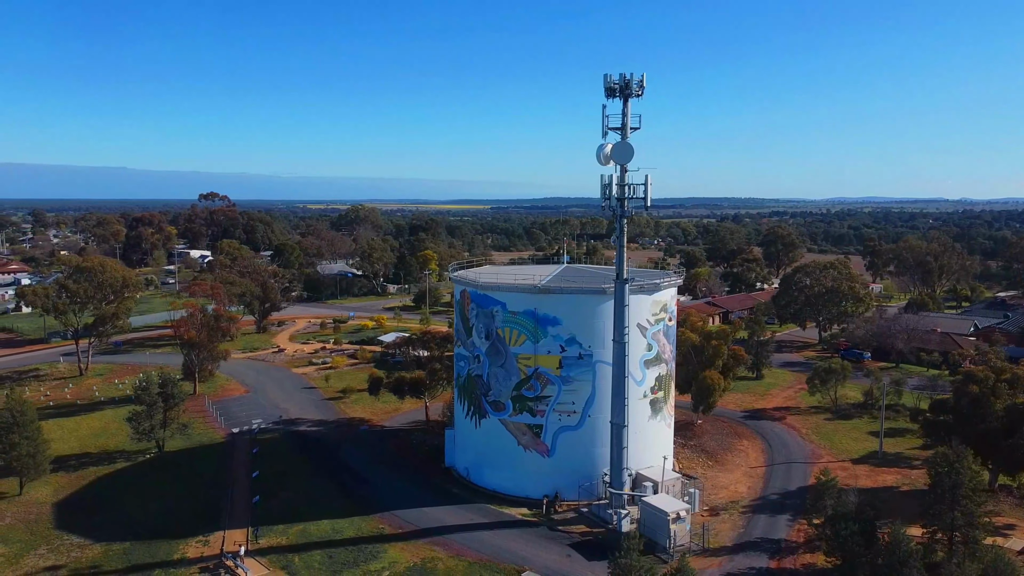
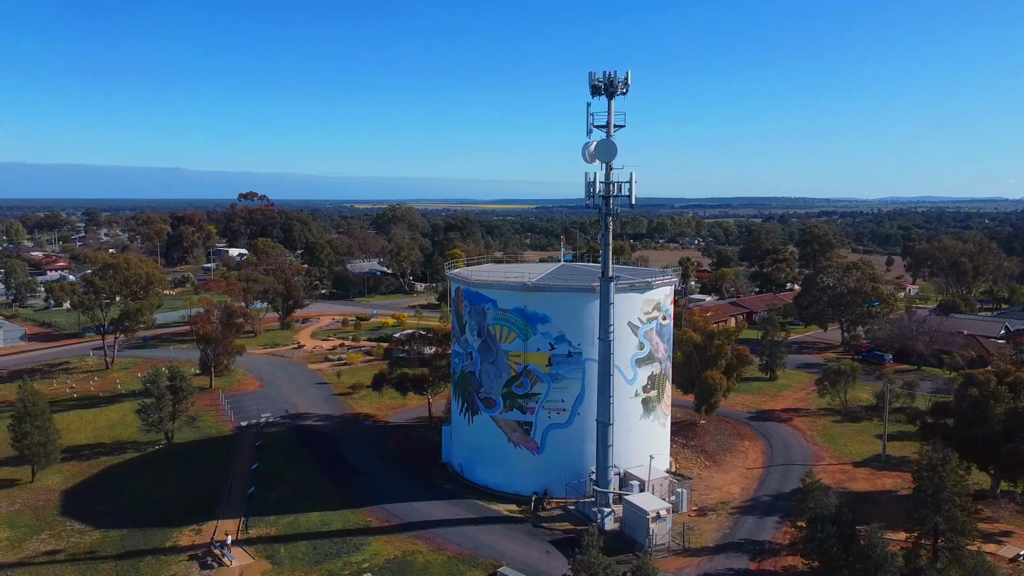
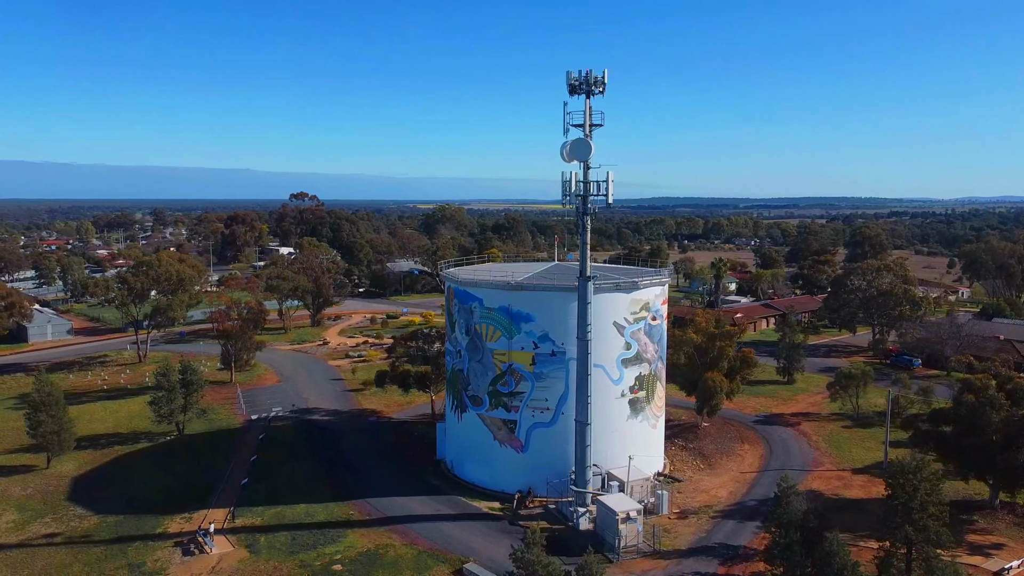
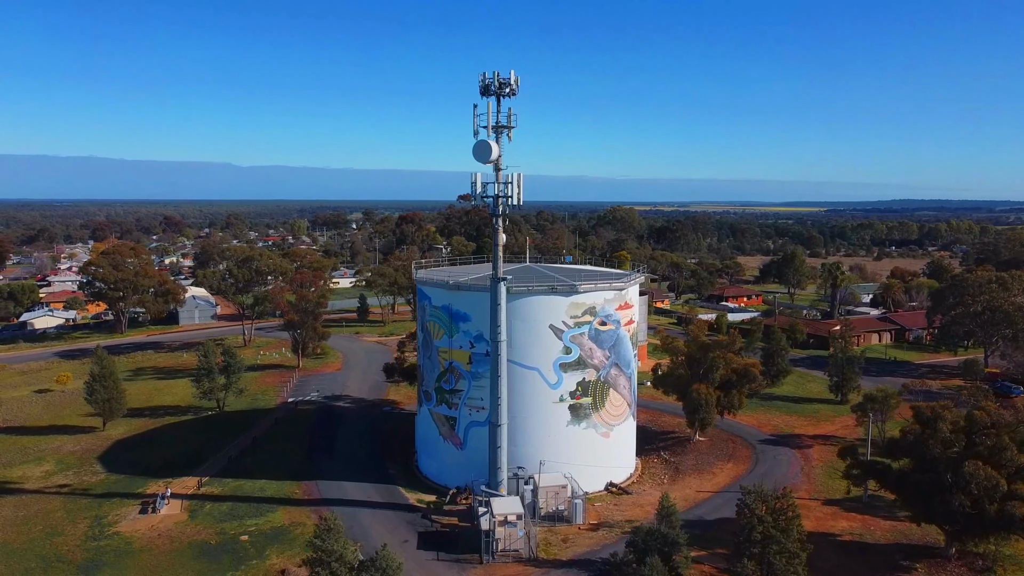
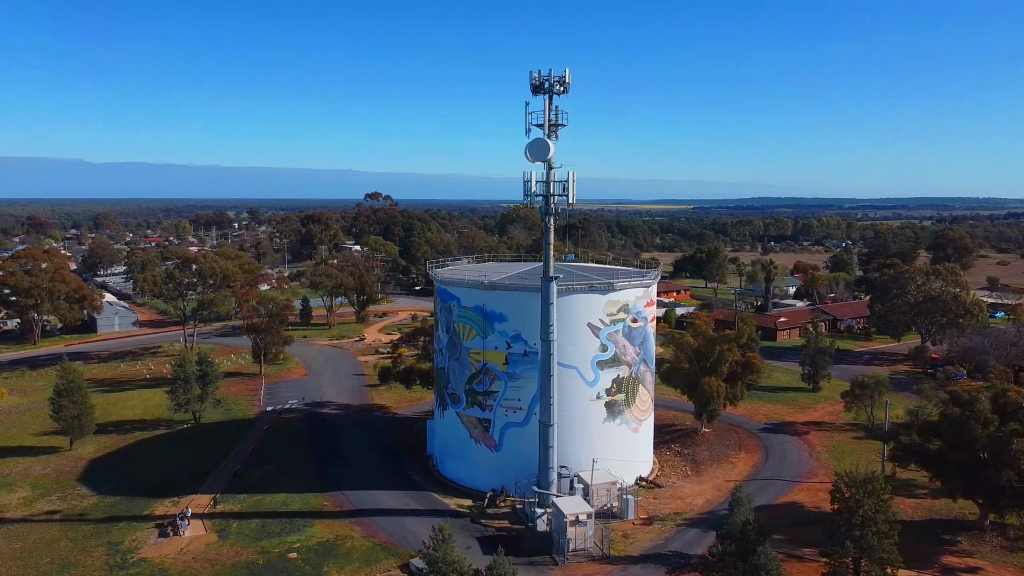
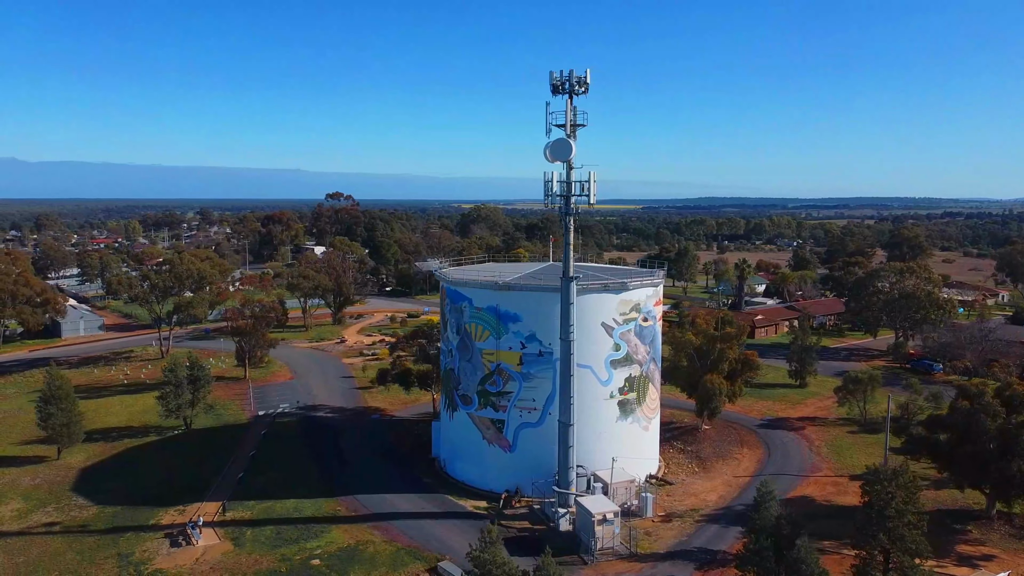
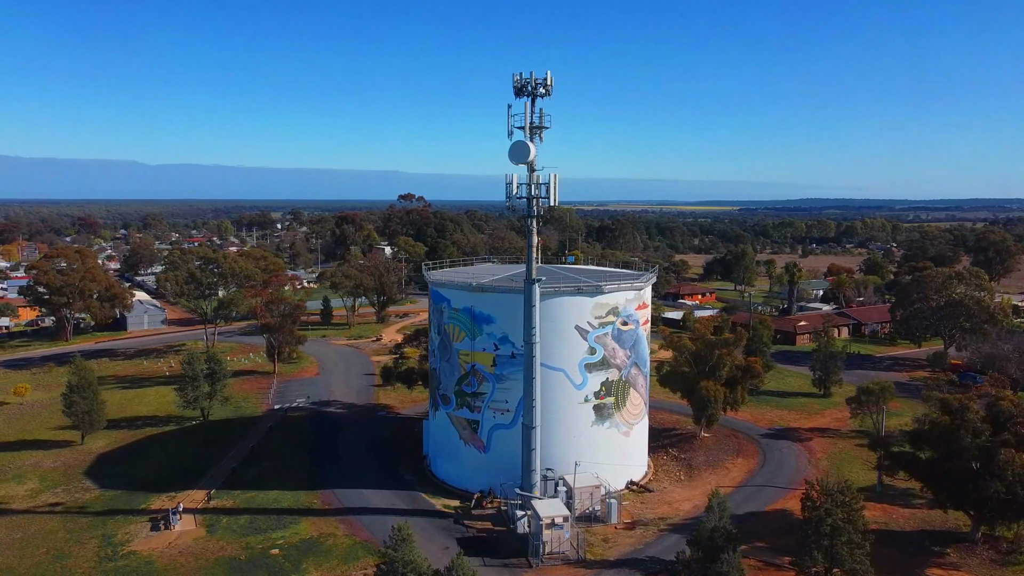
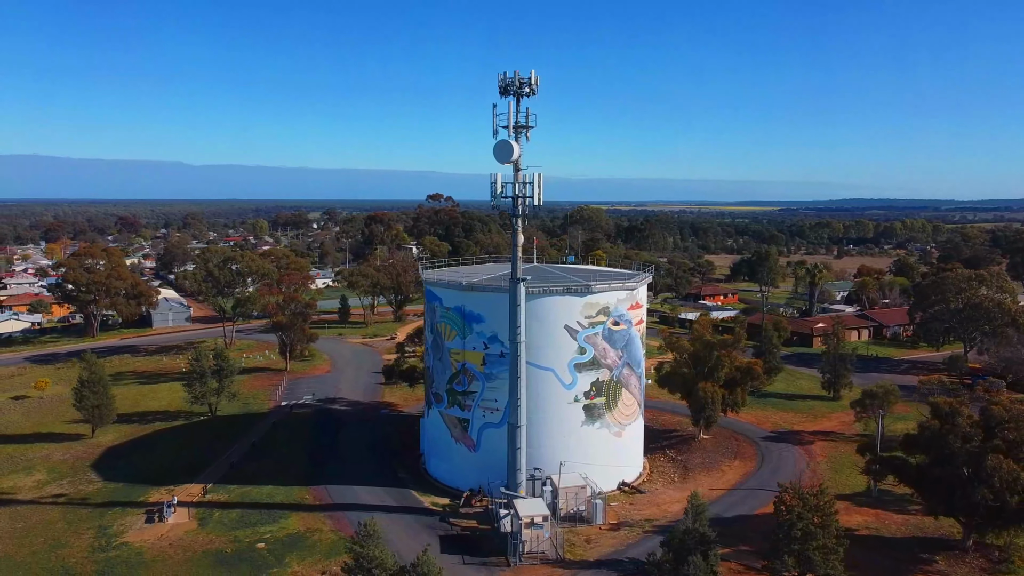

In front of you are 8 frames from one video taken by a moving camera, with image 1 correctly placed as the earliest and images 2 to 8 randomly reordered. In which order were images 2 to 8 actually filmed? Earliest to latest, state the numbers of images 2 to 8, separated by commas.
2, 3, 6, 5, 7, 8, 4
